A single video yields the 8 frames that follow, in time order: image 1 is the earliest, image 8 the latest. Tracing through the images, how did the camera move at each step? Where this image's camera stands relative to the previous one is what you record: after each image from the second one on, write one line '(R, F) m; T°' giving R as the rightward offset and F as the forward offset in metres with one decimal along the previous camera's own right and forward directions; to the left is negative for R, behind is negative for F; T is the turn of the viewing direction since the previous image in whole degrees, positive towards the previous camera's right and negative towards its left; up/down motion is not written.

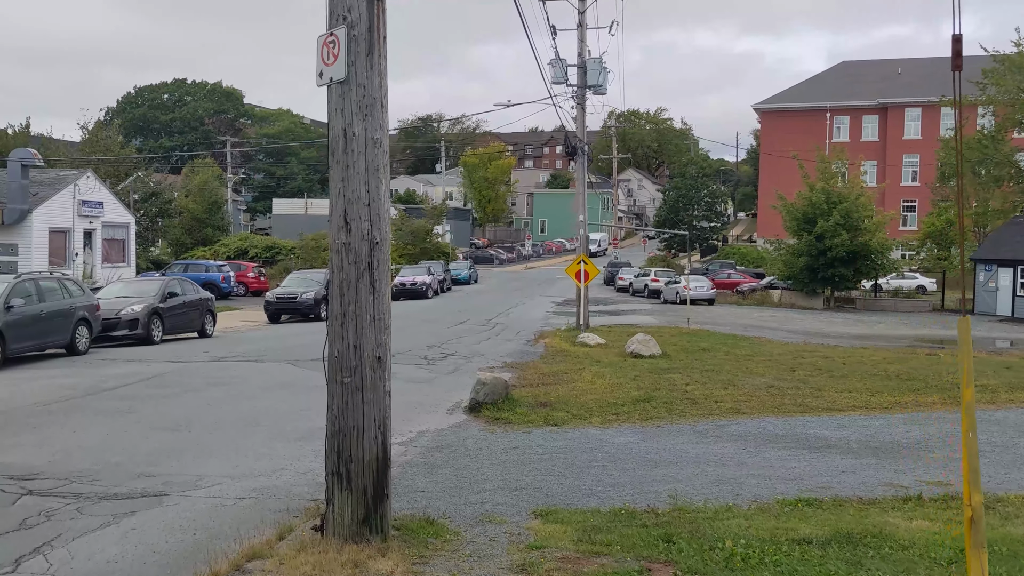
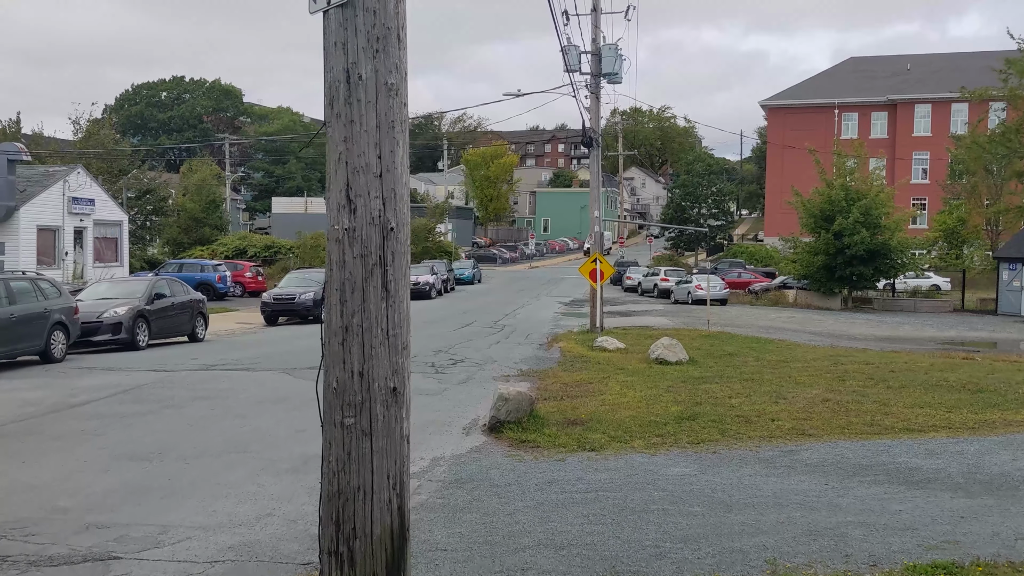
(-0.2, +1.2) m; 0°
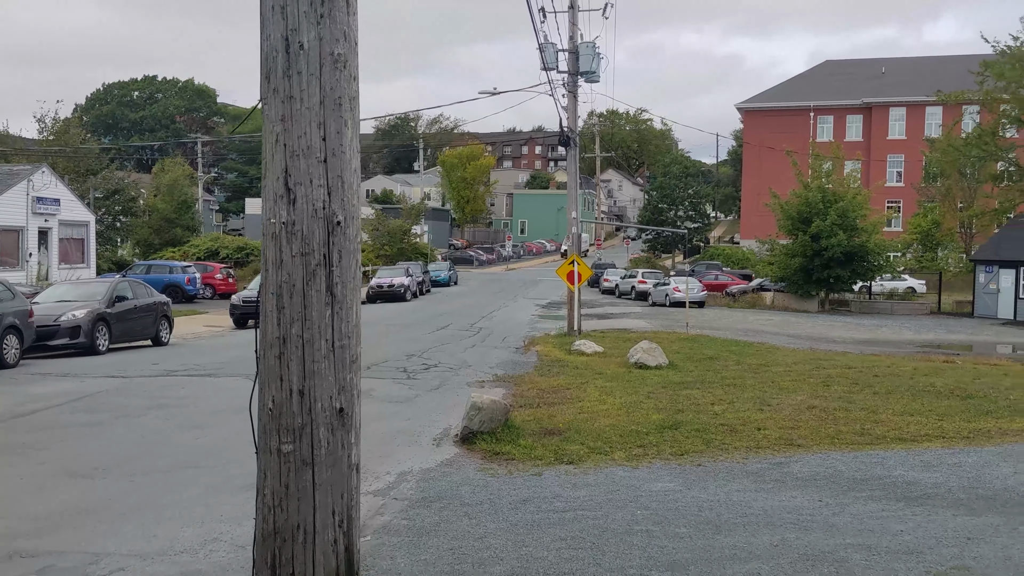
(0.0, +0.4) m; +1°
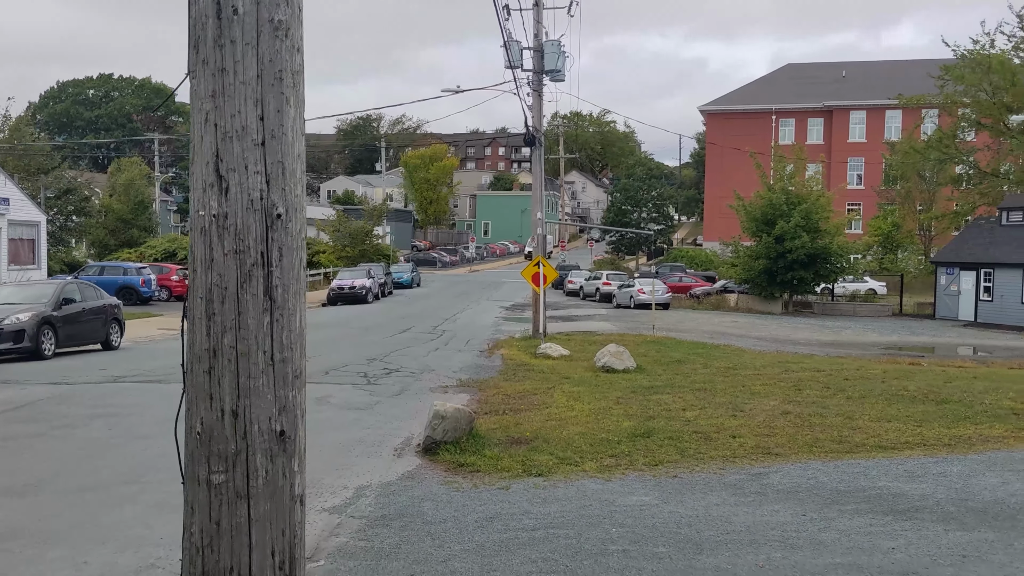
(0.0, +0.4) m; +2°
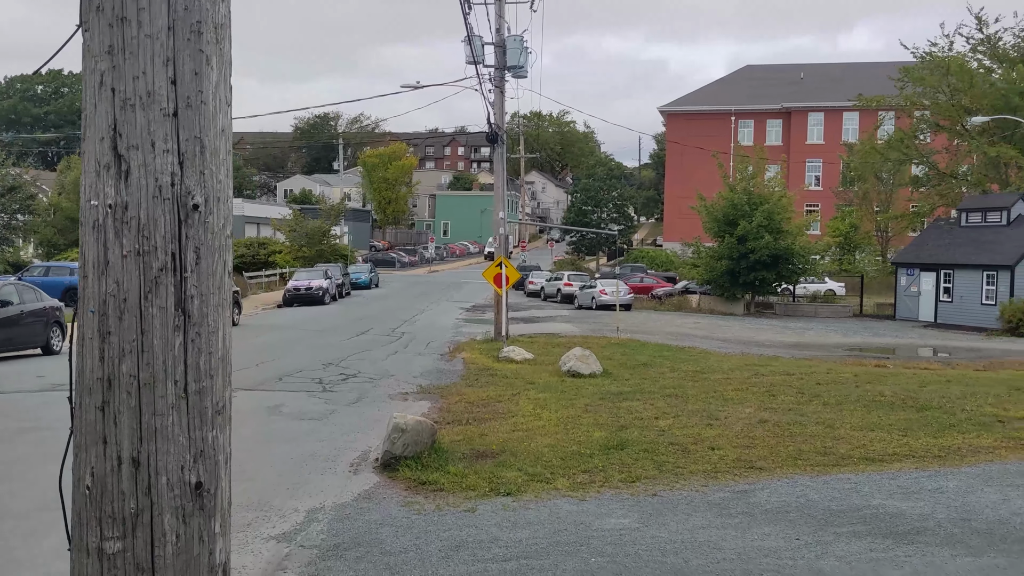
(0.0, +0.5) m; +2°
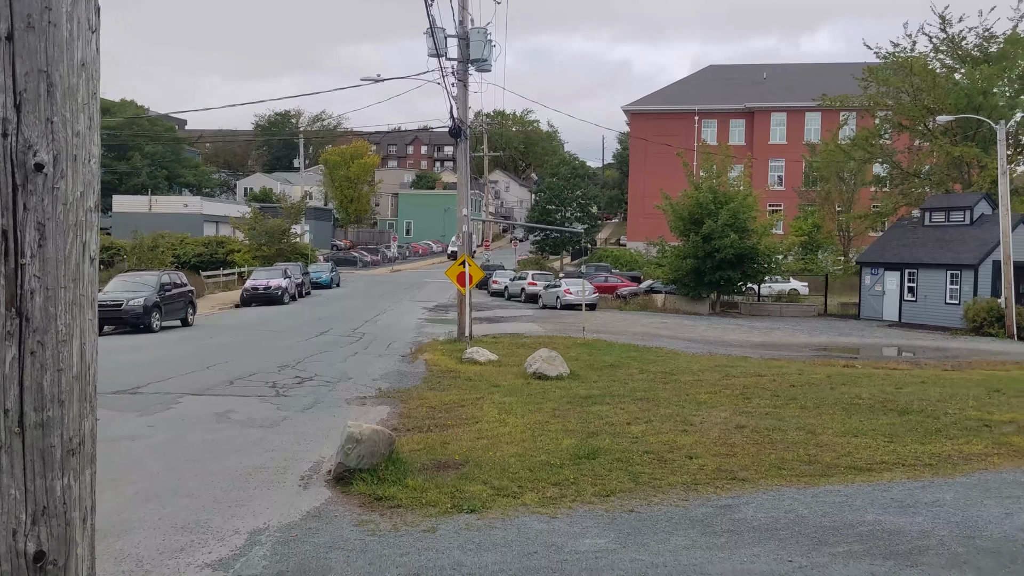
(0.0, +0.5) m; +2°
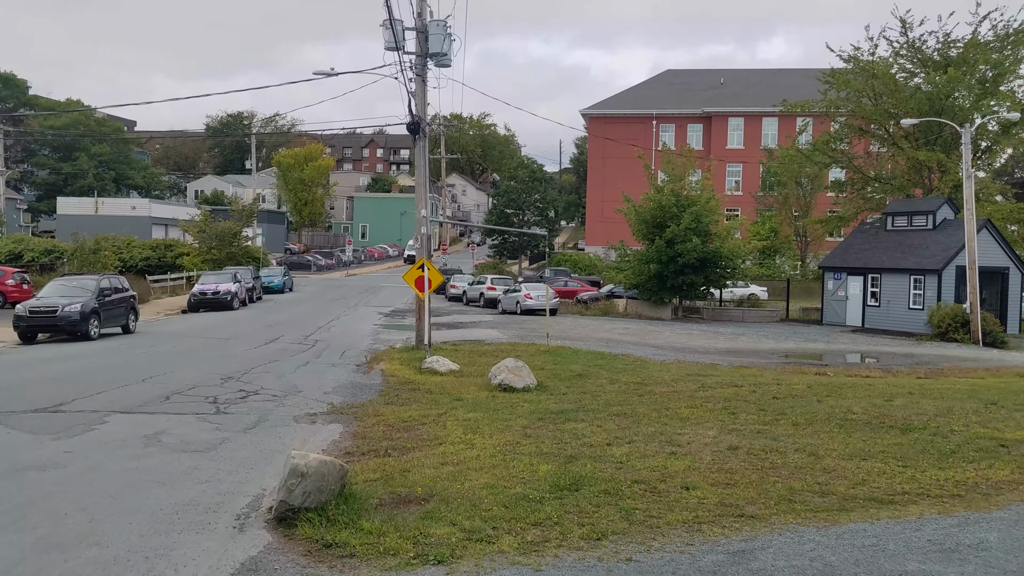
(-0.1, +0.9) m; +3°
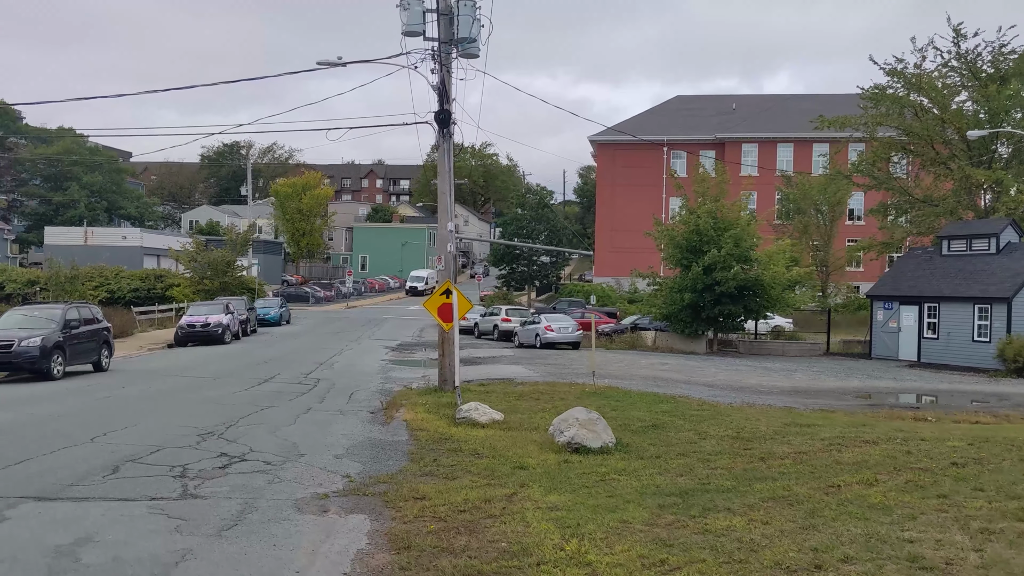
(-0.7, +3.0) m; 0°
